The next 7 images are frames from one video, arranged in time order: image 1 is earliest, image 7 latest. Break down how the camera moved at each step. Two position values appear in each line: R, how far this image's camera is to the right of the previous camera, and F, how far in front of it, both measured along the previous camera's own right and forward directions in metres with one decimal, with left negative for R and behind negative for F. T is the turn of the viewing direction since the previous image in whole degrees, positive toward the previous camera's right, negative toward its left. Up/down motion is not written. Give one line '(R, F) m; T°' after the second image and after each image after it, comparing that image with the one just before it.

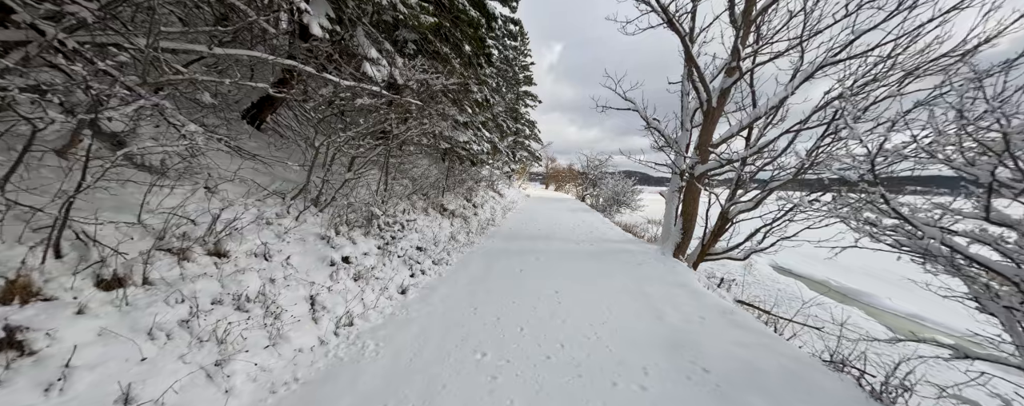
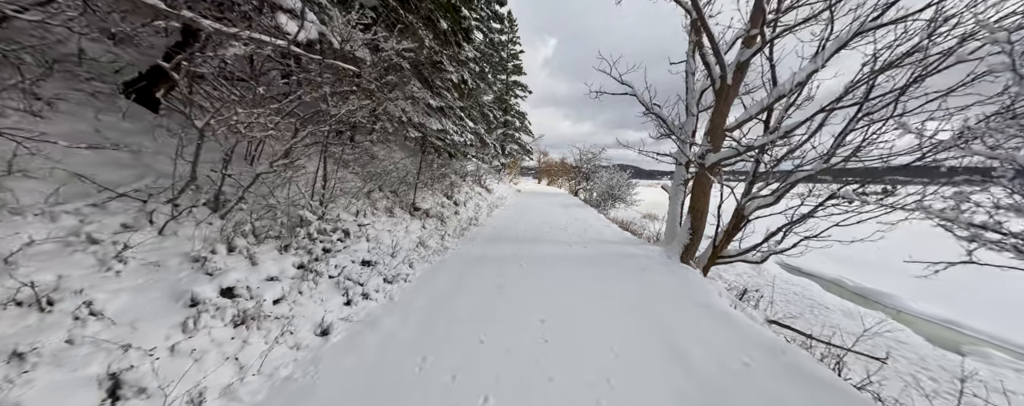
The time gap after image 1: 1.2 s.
(+0.3, +1.2) m; +1°
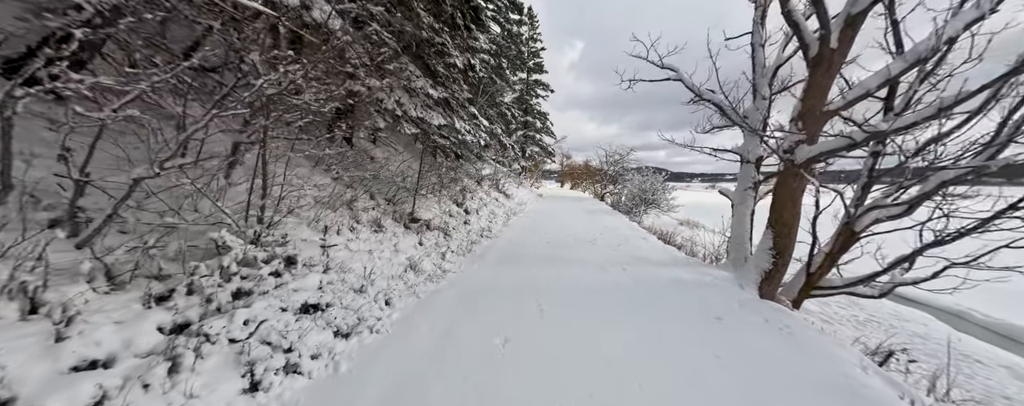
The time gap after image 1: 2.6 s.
(+0.1, +1.5) m; -4°
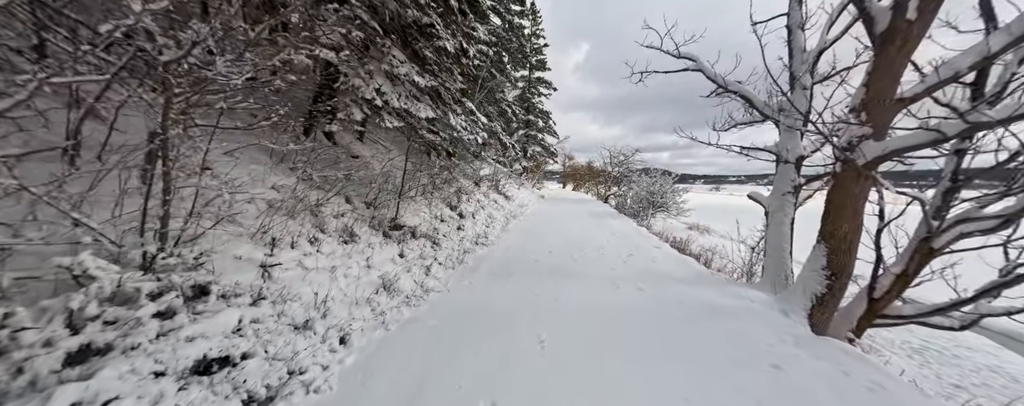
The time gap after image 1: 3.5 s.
(+0.1, +0.9) m; 0°
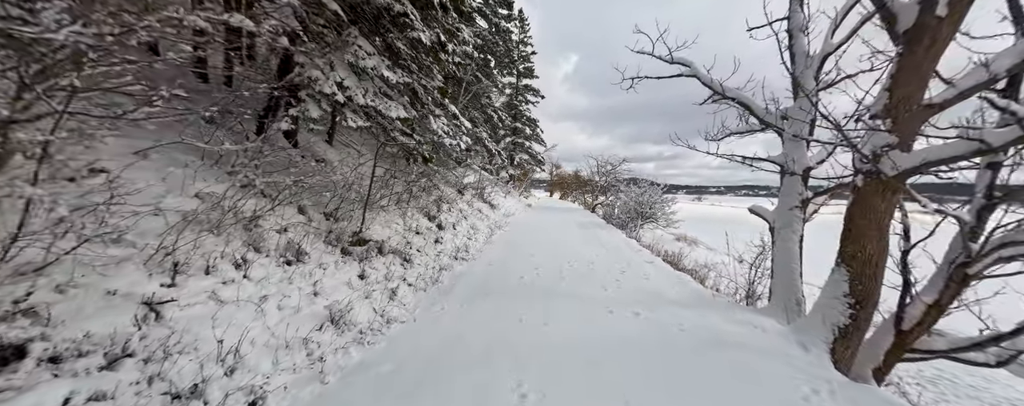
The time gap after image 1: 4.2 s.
(+0.1, +0.7) m; +2°
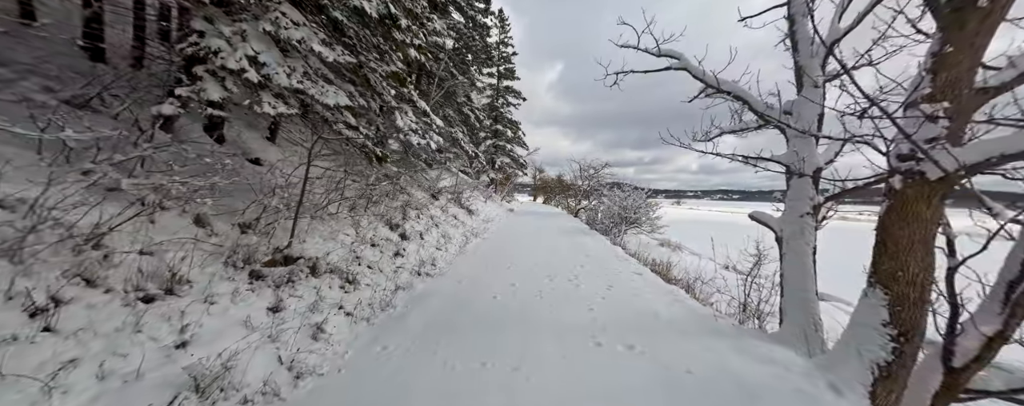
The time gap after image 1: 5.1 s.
(+0.3, +0.9) m; +3°
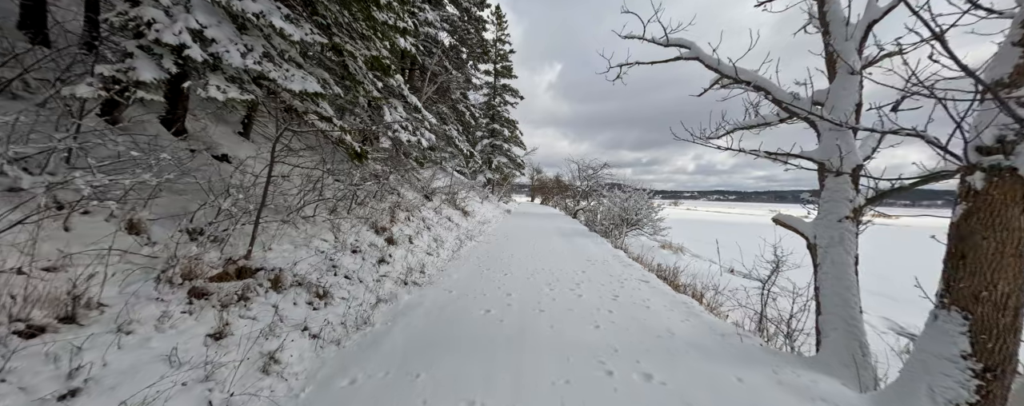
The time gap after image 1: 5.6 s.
(0.0, +0.6) m; 0°
